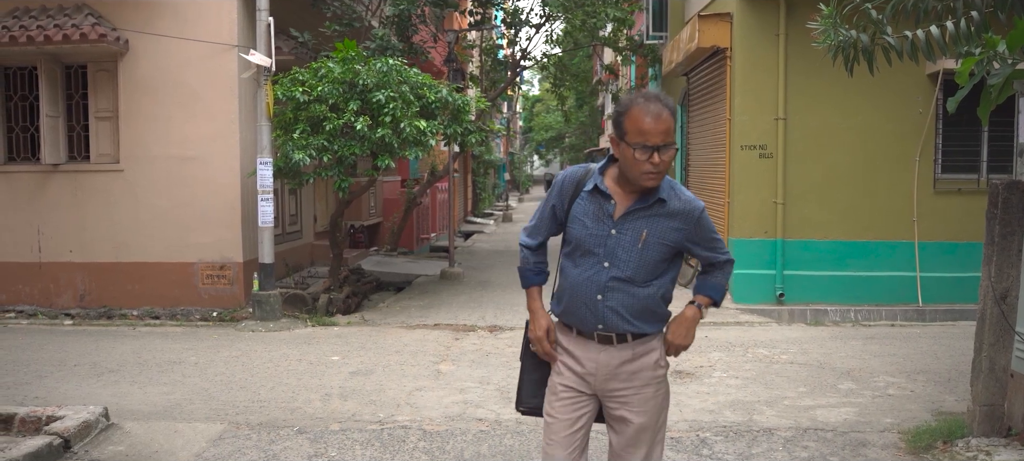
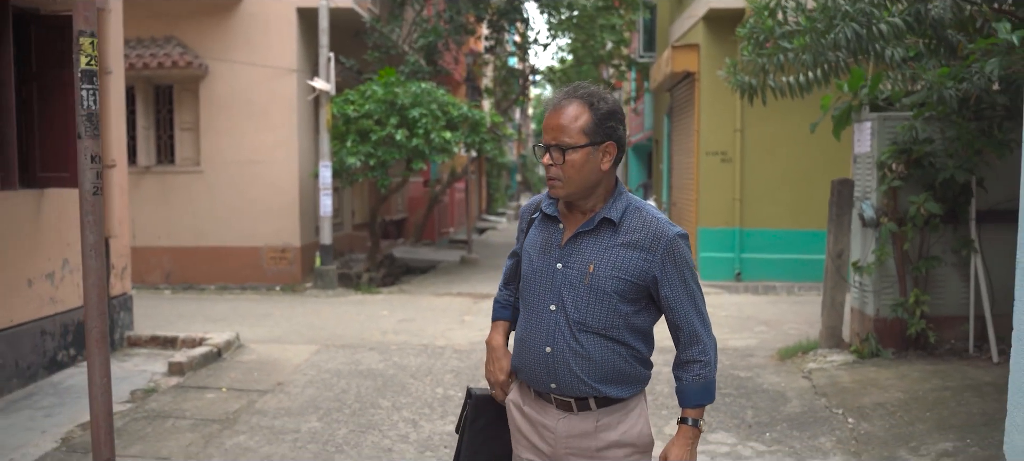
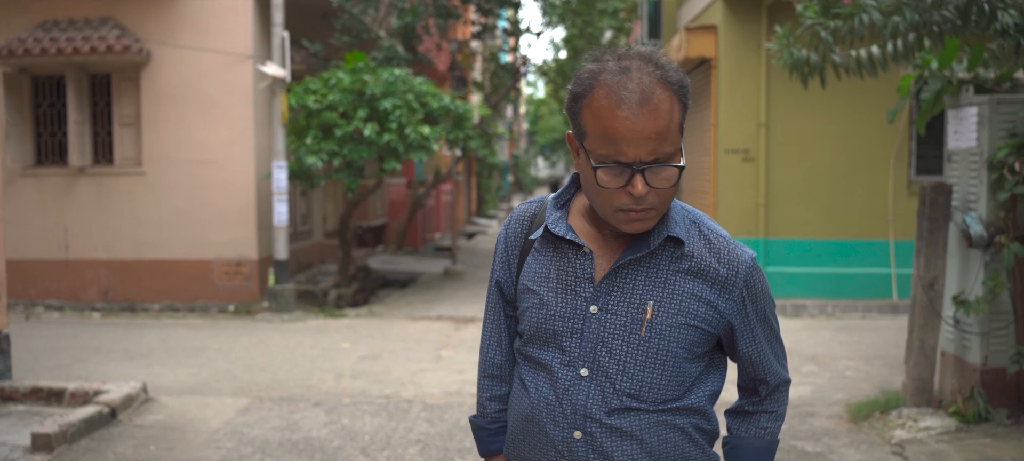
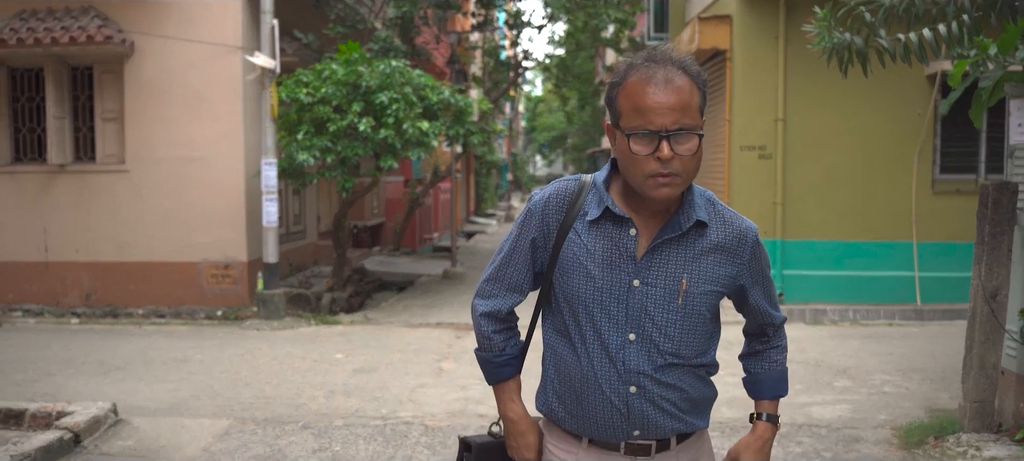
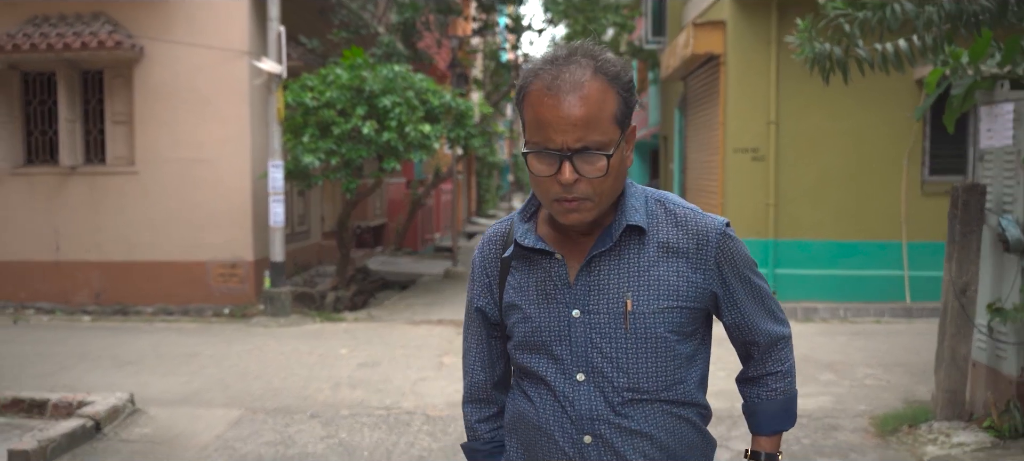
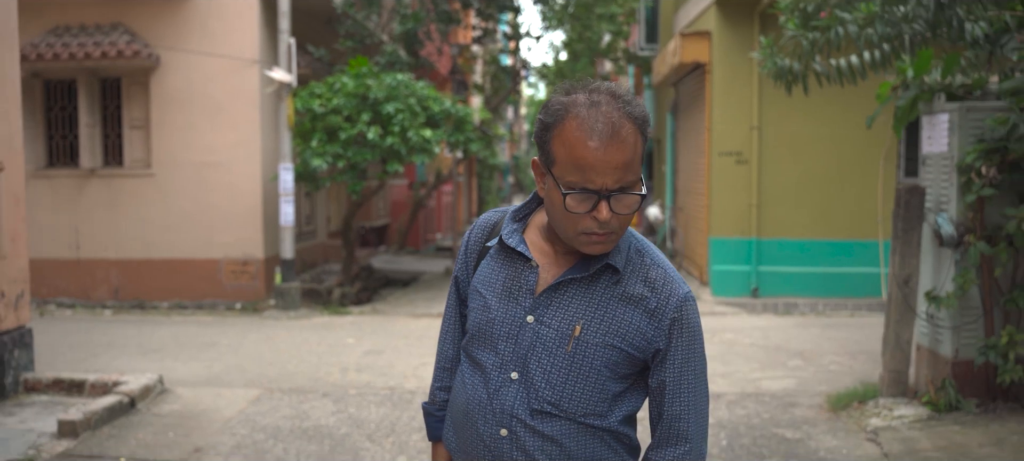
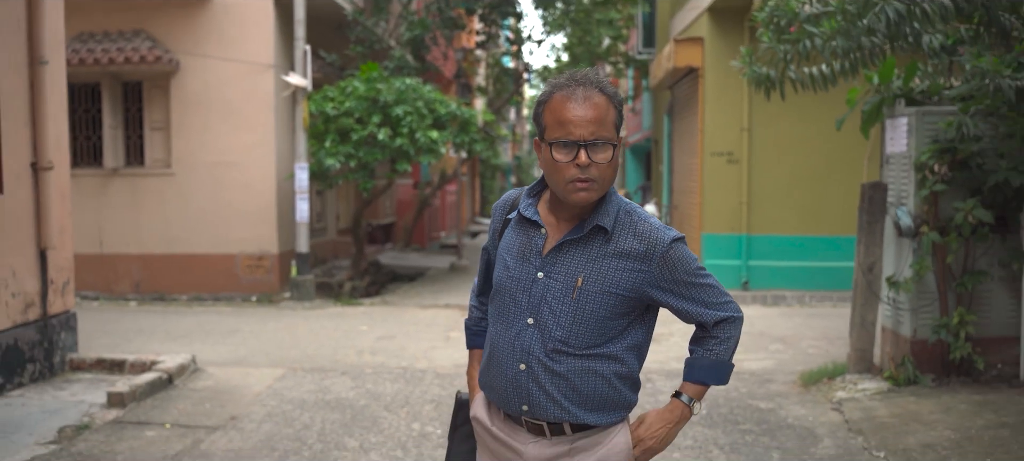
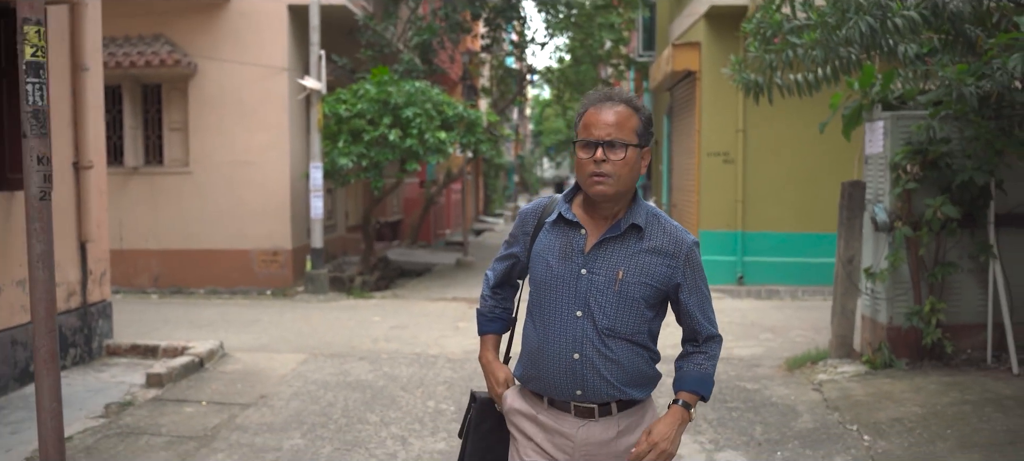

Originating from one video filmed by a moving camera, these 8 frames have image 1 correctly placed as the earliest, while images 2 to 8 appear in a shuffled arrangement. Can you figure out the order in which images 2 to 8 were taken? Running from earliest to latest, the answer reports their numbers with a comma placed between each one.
4, 5, 3, 6, 7, 8, 2
